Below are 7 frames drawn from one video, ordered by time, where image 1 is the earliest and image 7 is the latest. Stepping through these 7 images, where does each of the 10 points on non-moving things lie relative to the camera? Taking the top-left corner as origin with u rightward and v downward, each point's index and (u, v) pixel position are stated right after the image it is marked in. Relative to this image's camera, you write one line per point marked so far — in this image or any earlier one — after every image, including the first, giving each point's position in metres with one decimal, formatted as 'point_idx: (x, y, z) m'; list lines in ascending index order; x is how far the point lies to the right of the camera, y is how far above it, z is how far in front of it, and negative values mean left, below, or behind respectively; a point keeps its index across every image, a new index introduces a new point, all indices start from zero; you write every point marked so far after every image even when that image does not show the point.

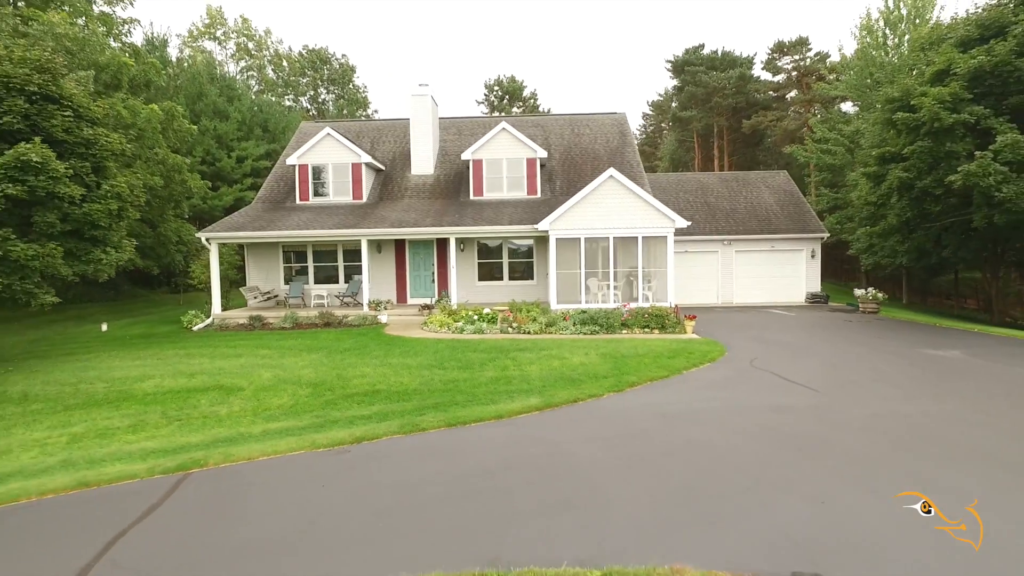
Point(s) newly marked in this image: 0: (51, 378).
0: (-6.5, -1.3, +10.0) m
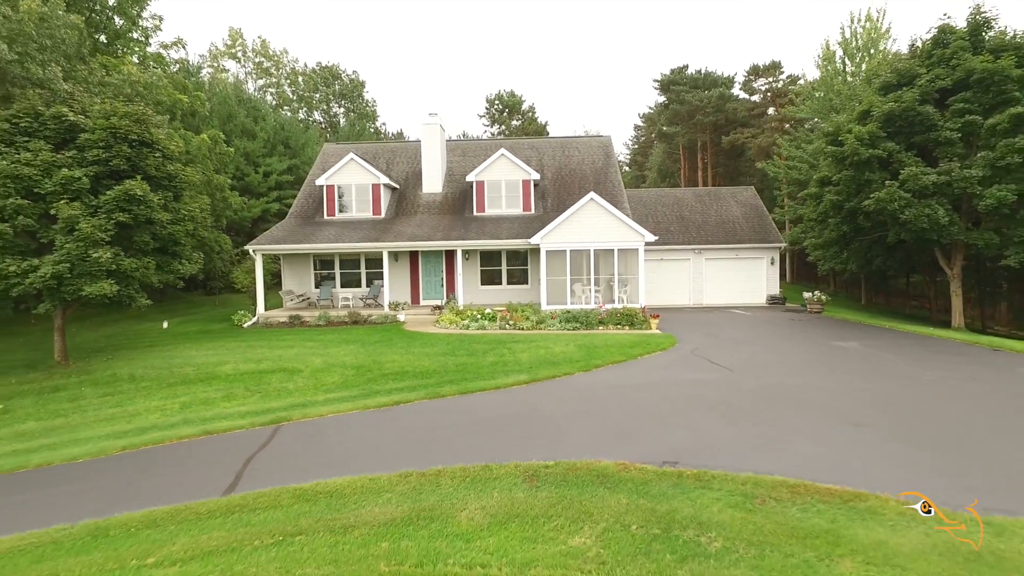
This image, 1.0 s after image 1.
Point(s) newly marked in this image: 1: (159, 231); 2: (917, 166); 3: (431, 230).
0: (-6.6, -1.4, +12.7) m
1: (-6.5, +1.1, +13.0) m
2: (+8.5, +2.5, +14.6) m
3: (-2.1, +1.5, +18.0) m
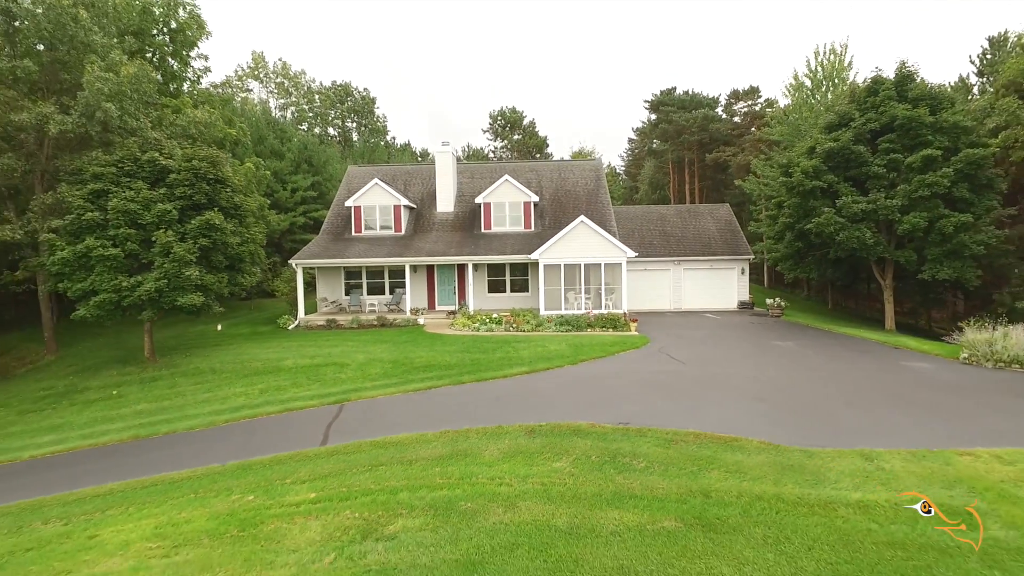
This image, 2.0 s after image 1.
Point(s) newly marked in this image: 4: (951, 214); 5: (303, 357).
0: (-6.5, -1.6, +15.7) m
1: (-6.4, +0.8, +16.0) m
2: (+8.5, +2.3, +17.6) m
3: (-2.0, +1.2, +21.0) m
4: (+10.1, +1.7, +16.1) m
5: (-4.7, -1.5, +15.6) m
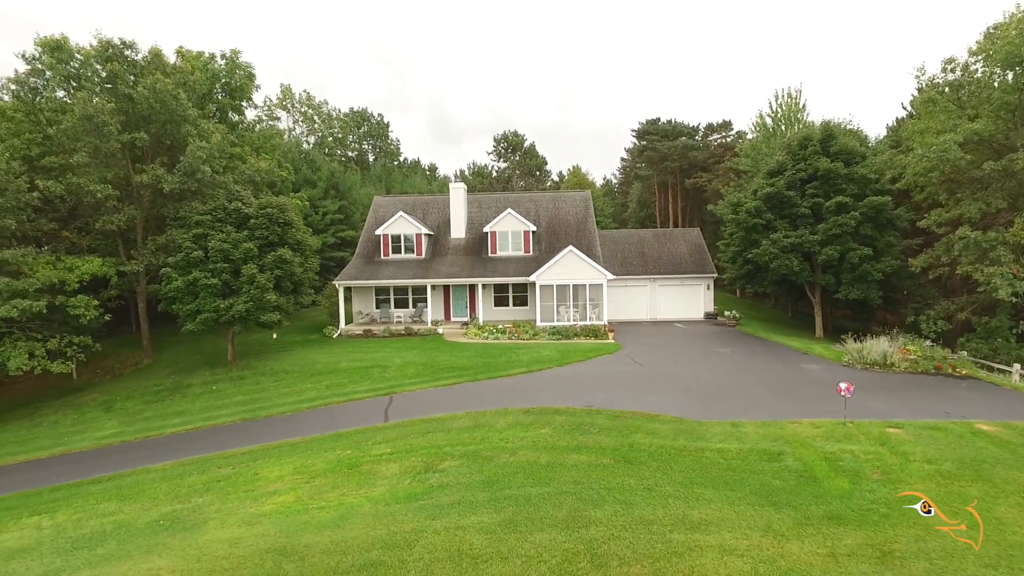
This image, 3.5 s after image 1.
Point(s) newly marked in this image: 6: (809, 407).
0: (-6.5, -2.2, +20.2) m
1: (-6.4, +0.3, +20.5) m
2: (+8.6, +1.8, +22.1) m
3: (-1.9, +0.7, +25.6) m
4: (+10.2, +1.2, +20.6) m
5: (-4.6, -2.1, +20.1) m
6: (+5.5, -2.2, +12.9) m
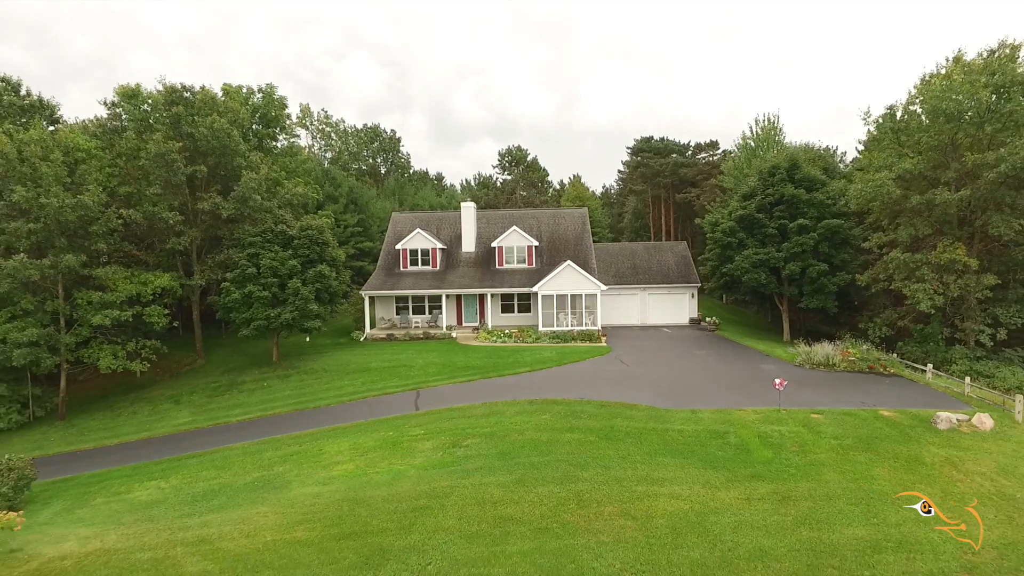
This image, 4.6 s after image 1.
0: (-6.3, -2.5, +23.5) m
1: (-6.2, -0.1, +23.9) m
2: (+8.8, +1.4, +25.3) m
3: (-1.7, +0.3, +28.9) m
4: (+10.4, +0.8, +23.9) m
5: (-4.4, -2.4, +23.4) m
6: (+5.6, -2.6, +16.2) m
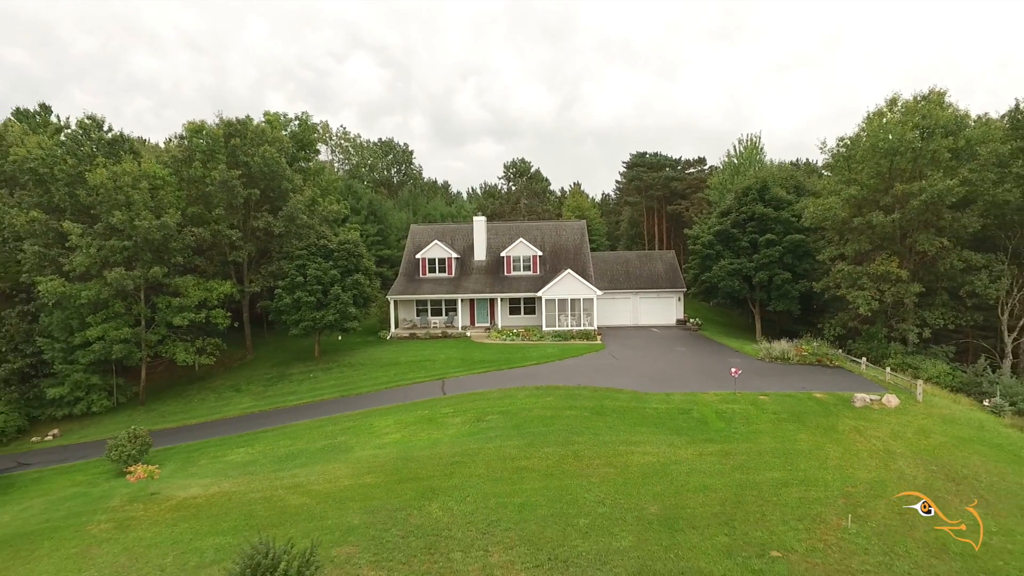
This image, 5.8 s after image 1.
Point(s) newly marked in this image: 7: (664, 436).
0: (-6.0, -2.7, +27.5) m
1: (-5.9, -0.3, +27.8) m
2: (+9.1, +1.2, +29.2) m
3: (-1.4, +0.1, +32.8) m
4: (+10.7, +0.6, +27.8) m
5: (-4.1, -2.7, +27.4) m
6: (+6.0, -2.8, +20.1) m
7: (+3.5, -3.4, +16.1) m
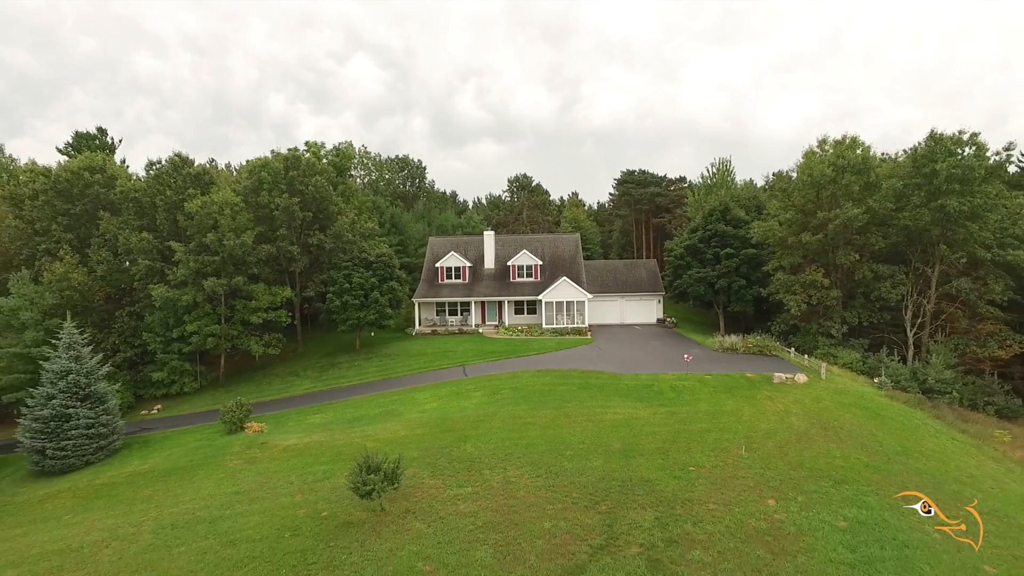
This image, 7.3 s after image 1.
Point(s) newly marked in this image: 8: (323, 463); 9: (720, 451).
0: (-5.7, -3.0, +33.6) m
1: (-5.6, -0.5, +33.9) m
2: (+9.4, +1.0, +35.4) m
3: (-1.1, -0.1, +38.9) m
4: (+11.0, +0.4, +33.9) m
5: (-3.8, -2.9, +33.5) m
6: (+6.2, -3.0, +26.2) m
7: (+3.8, -3.7, +22.2) m
8: (-5.2, -4.8, +19.1) m
9: (+5.4, -4.2, +18.0) m
